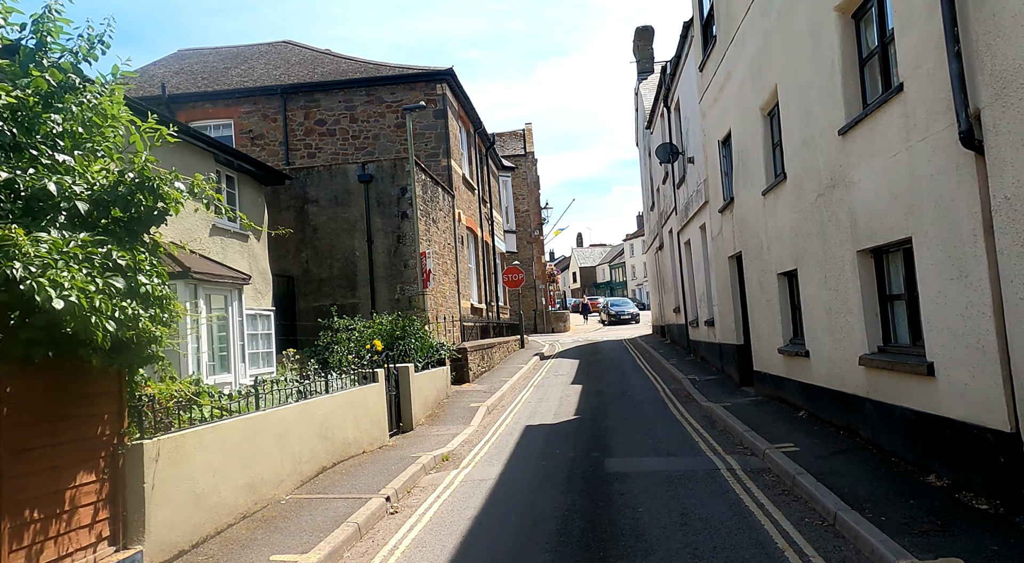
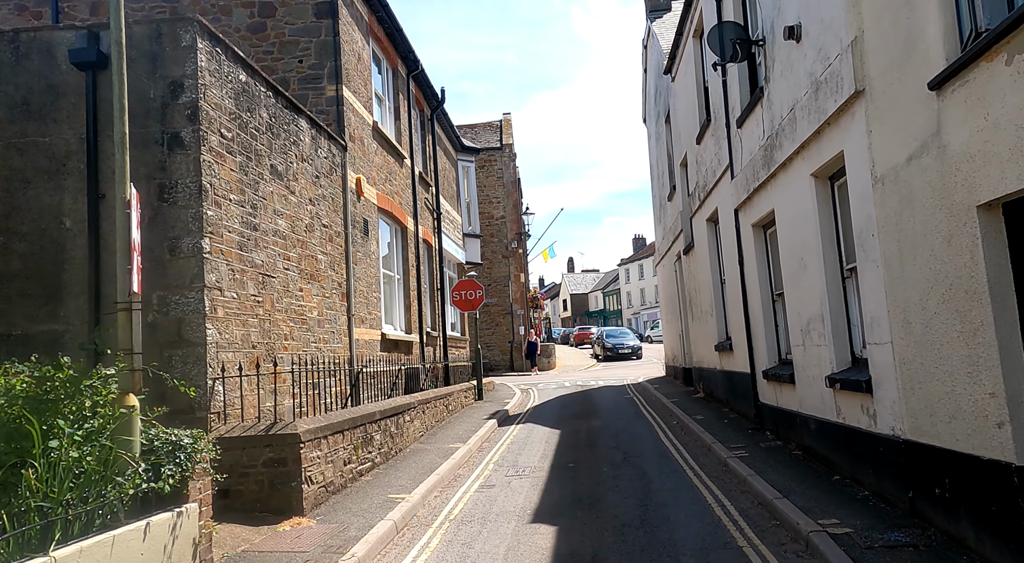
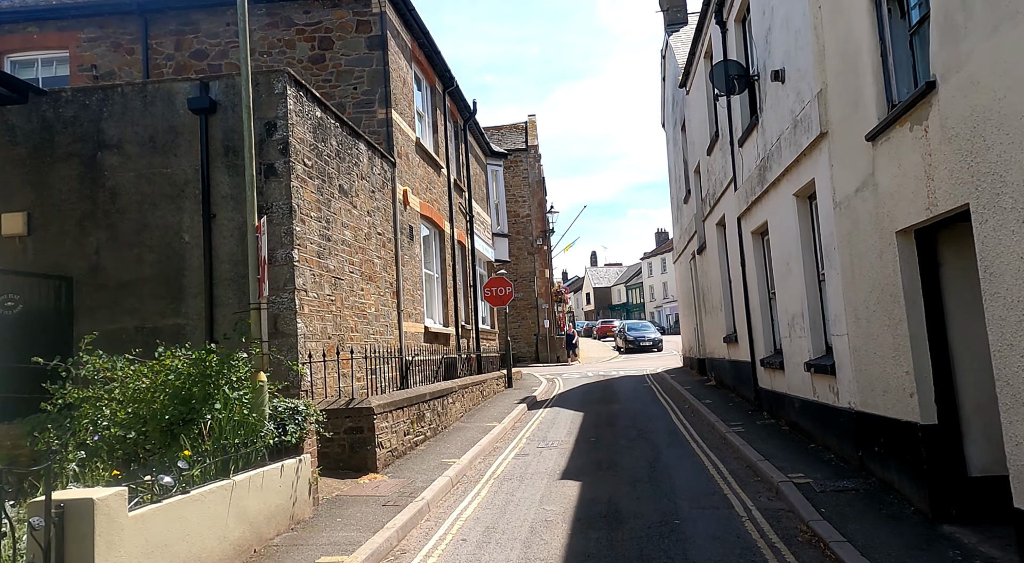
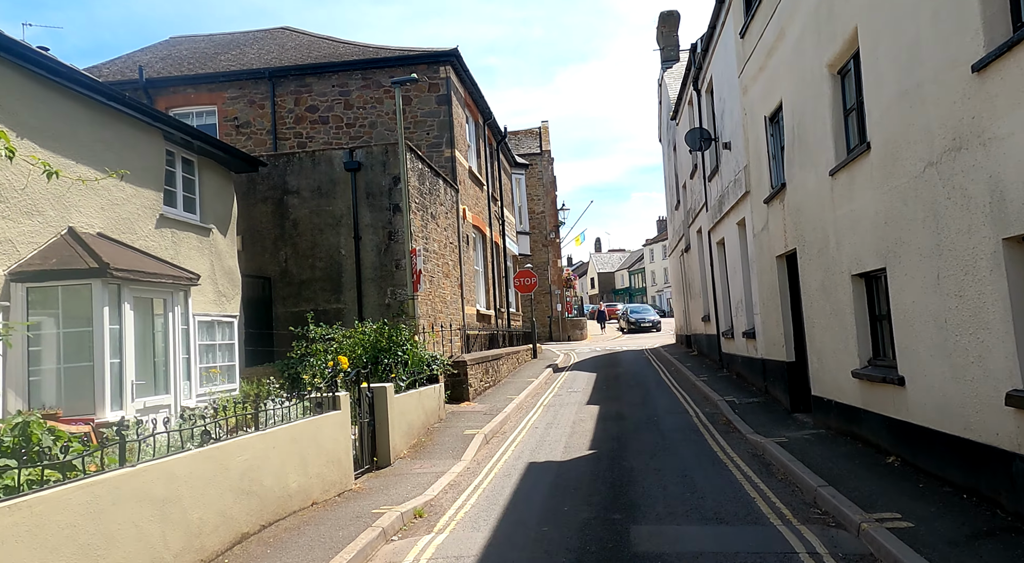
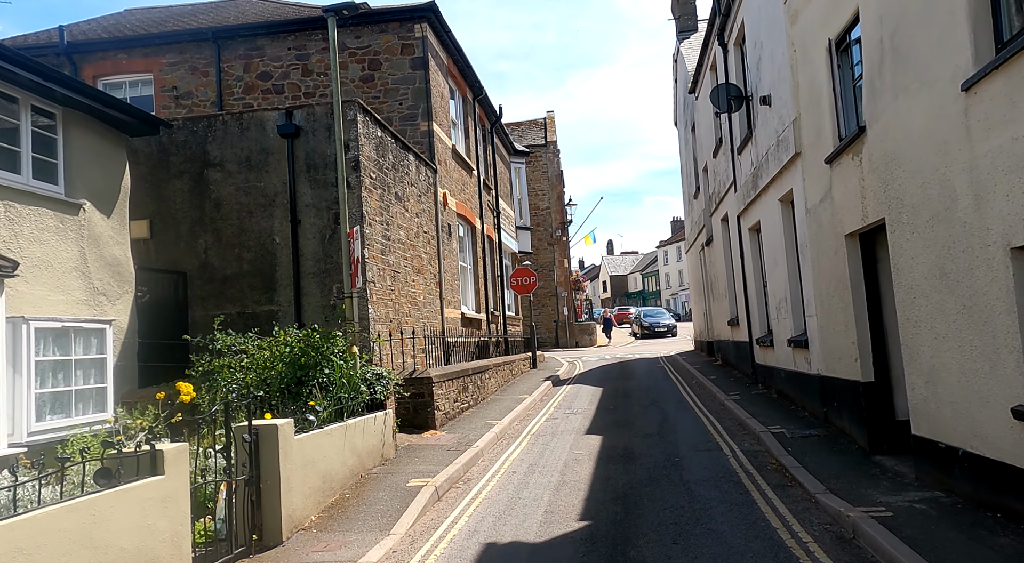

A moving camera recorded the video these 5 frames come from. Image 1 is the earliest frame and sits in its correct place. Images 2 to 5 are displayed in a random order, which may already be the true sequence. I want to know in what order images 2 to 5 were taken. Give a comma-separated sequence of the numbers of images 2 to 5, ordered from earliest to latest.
4, 5, 3, 2
